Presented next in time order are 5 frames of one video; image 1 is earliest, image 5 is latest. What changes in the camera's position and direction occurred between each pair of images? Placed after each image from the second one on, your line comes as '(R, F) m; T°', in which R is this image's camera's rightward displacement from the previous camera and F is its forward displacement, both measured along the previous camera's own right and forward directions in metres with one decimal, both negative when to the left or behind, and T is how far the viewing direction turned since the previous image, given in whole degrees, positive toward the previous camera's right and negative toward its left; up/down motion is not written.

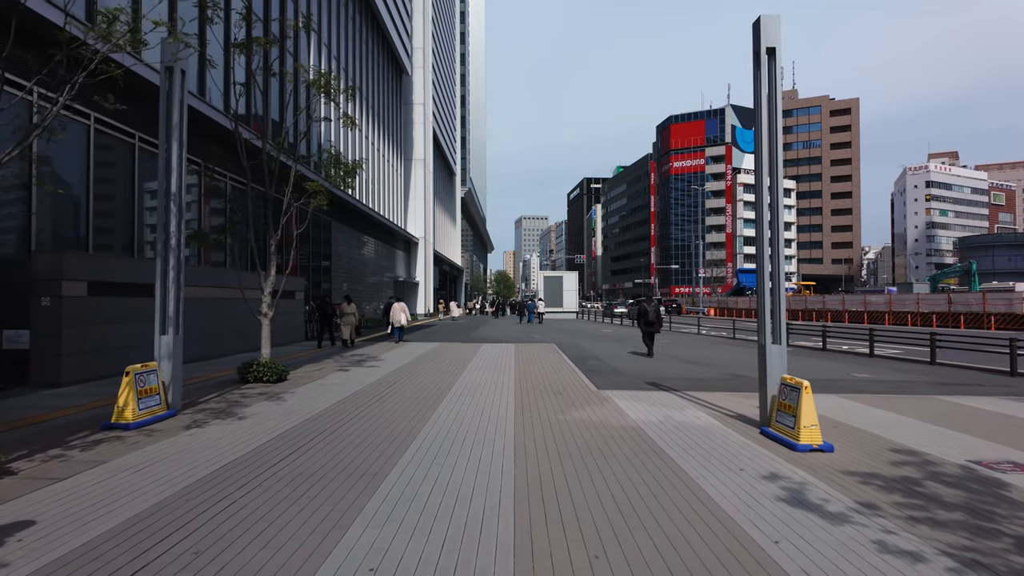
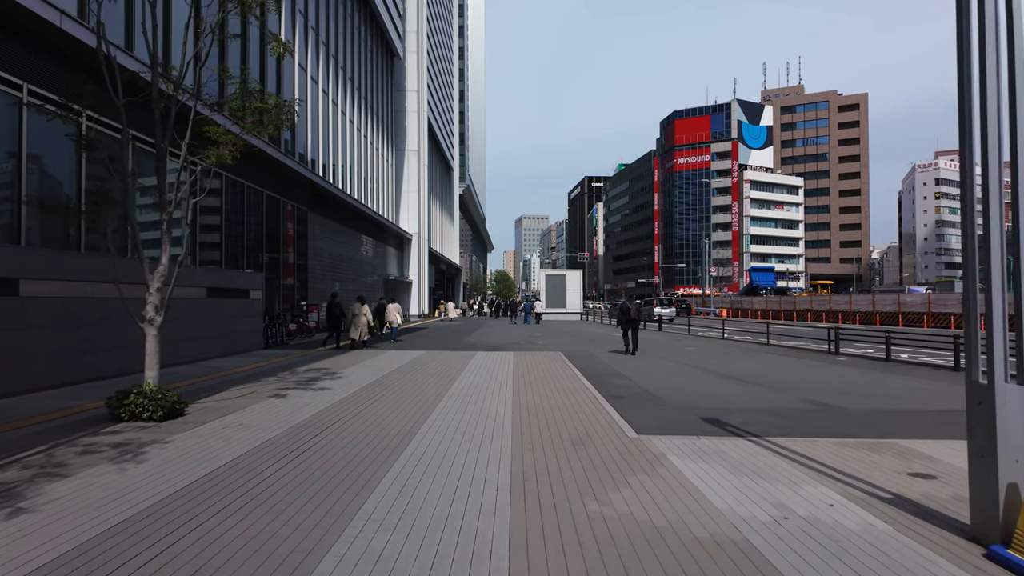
(+0.1, +3.6) m; 0°
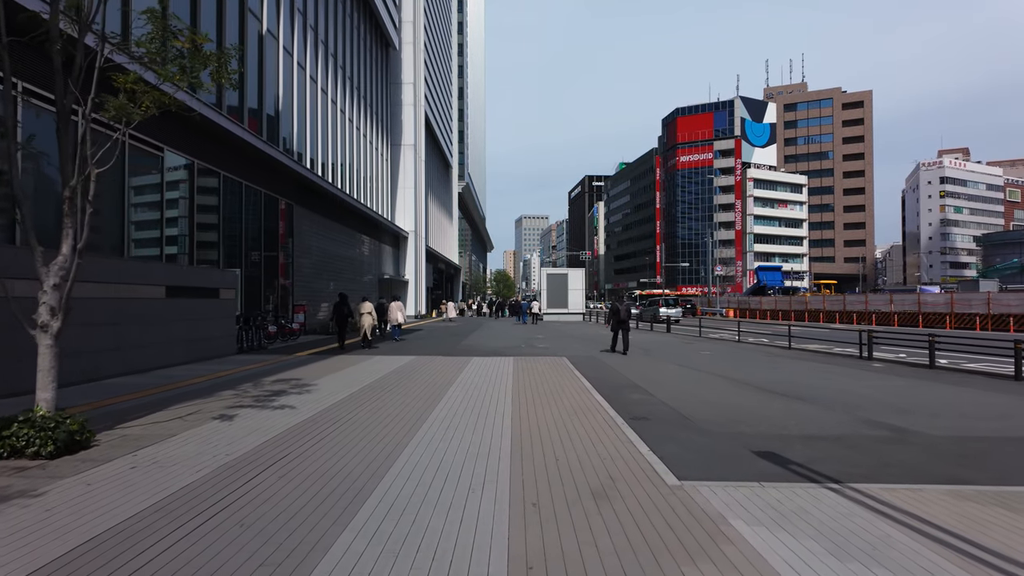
(0.0, +1.8) m; 0°
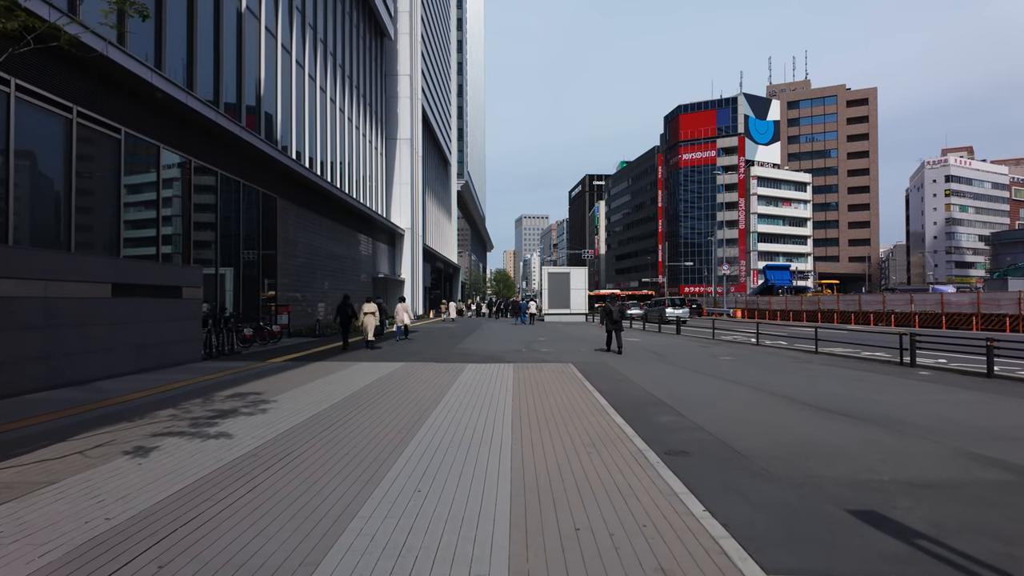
(0.0, +1.9) m; 0°
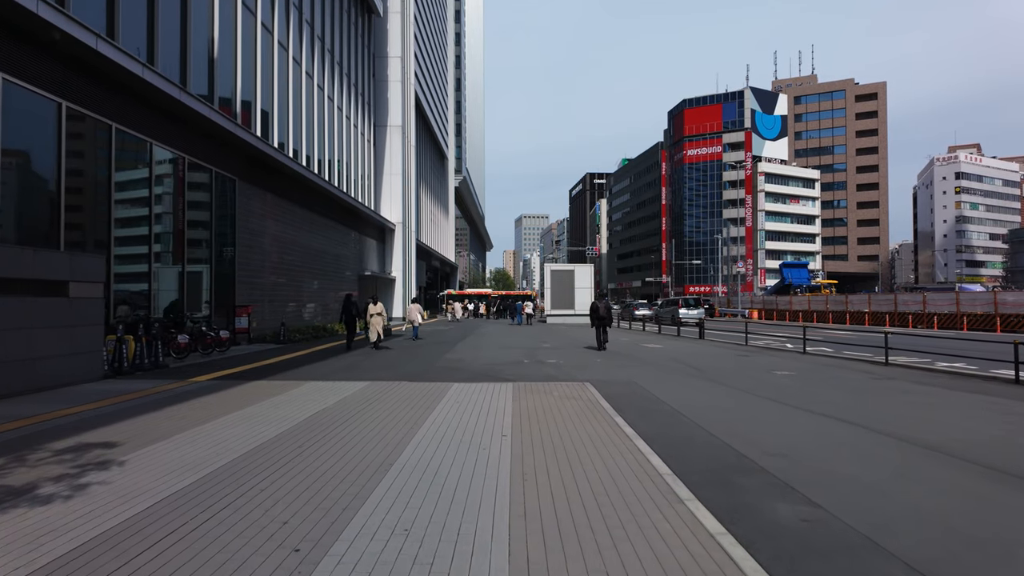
(0.0, +3.6) m; 0°
